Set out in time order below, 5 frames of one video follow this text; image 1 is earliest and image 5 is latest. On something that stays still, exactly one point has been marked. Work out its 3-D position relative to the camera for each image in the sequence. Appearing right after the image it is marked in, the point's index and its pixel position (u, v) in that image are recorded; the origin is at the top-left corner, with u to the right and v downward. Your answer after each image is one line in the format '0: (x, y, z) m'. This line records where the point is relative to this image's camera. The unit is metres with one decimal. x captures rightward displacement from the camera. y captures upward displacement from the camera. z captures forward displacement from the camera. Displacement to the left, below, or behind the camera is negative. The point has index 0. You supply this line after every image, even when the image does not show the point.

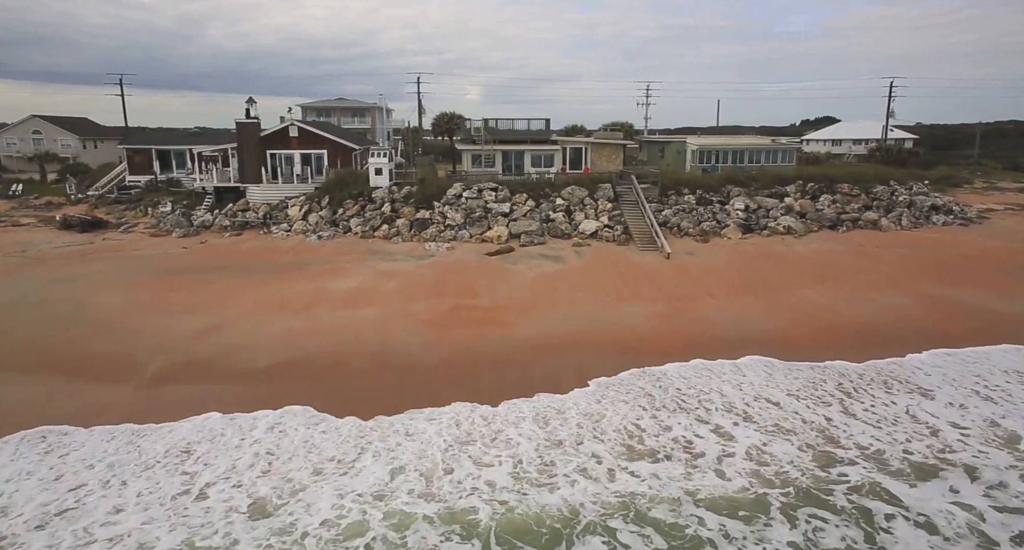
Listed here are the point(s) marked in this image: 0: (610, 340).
0: (+3.4, -2.2, +19.7) m
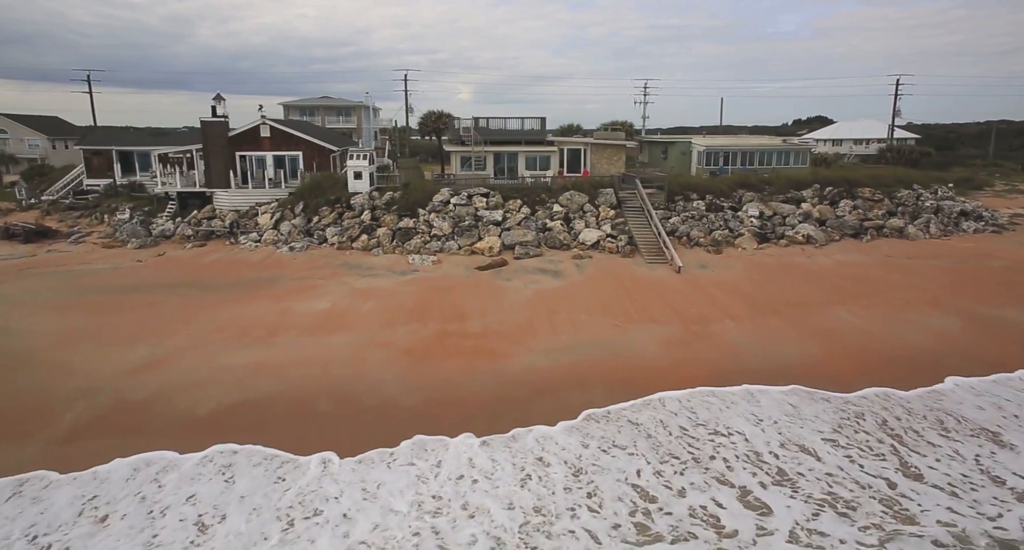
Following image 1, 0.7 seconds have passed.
0: (+3.2, -2.9, +17.0) m
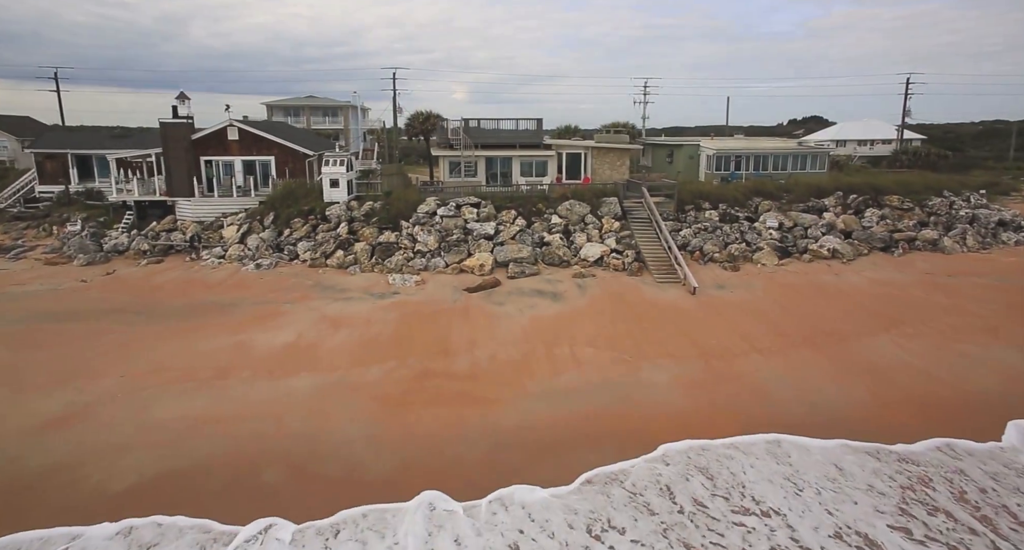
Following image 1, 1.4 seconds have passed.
0: (+3.0, -3.7, +14.2) m
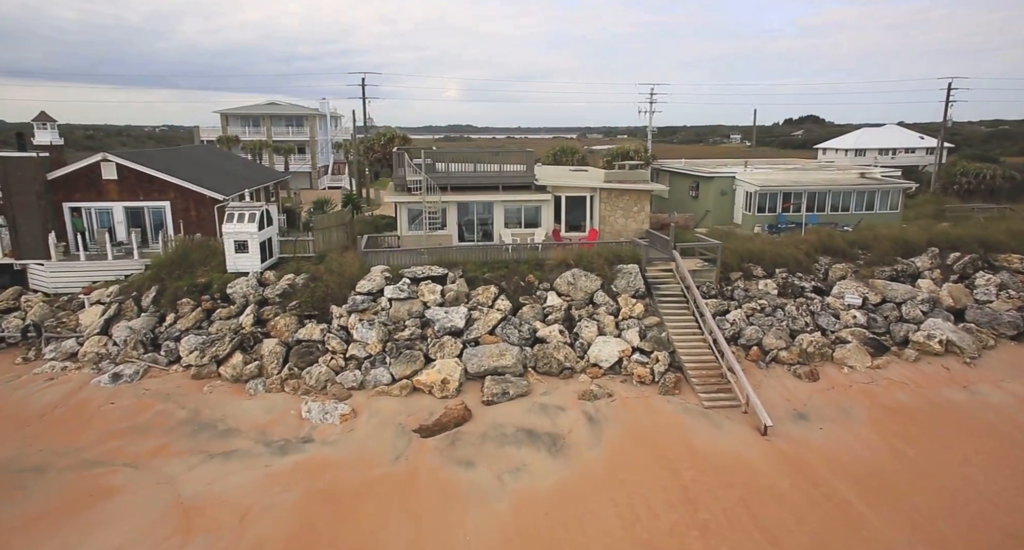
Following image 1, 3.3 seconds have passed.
0: (+2.6, -7.0, +6.9) m
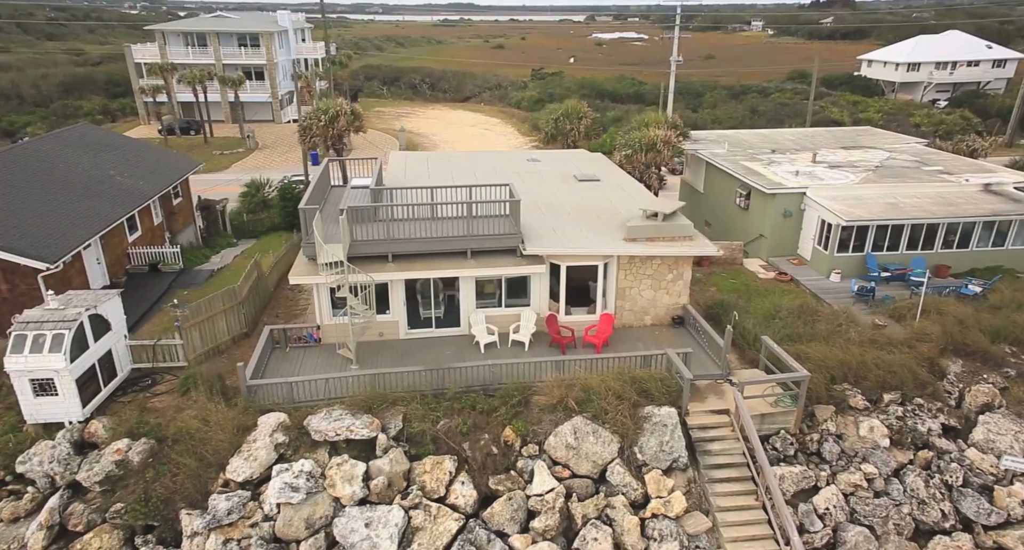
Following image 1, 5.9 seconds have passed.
0: (+1.8, -12.2, +1.6) m
